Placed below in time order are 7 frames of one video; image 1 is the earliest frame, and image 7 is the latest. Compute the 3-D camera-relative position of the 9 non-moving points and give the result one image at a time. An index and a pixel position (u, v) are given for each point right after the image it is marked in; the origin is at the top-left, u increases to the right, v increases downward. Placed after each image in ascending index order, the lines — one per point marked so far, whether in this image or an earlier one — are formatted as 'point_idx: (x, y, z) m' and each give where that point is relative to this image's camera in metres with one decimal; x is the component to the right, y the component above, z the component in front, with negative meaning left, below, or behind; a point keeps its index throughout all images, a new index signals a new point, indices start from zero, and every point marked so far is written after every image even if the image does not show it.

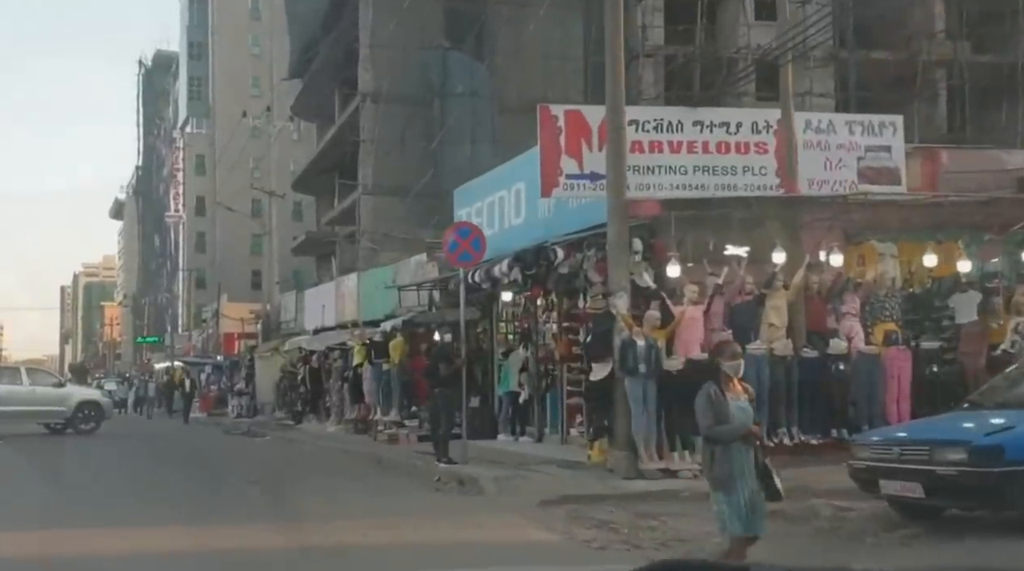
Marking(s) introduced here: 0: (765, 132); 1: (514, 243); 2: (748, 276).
0: (+3.5, +2.1, +16.2) m
1: (0.0, +0.7, +19.5) m
2: (+3.0, +0.1, +15.0) m
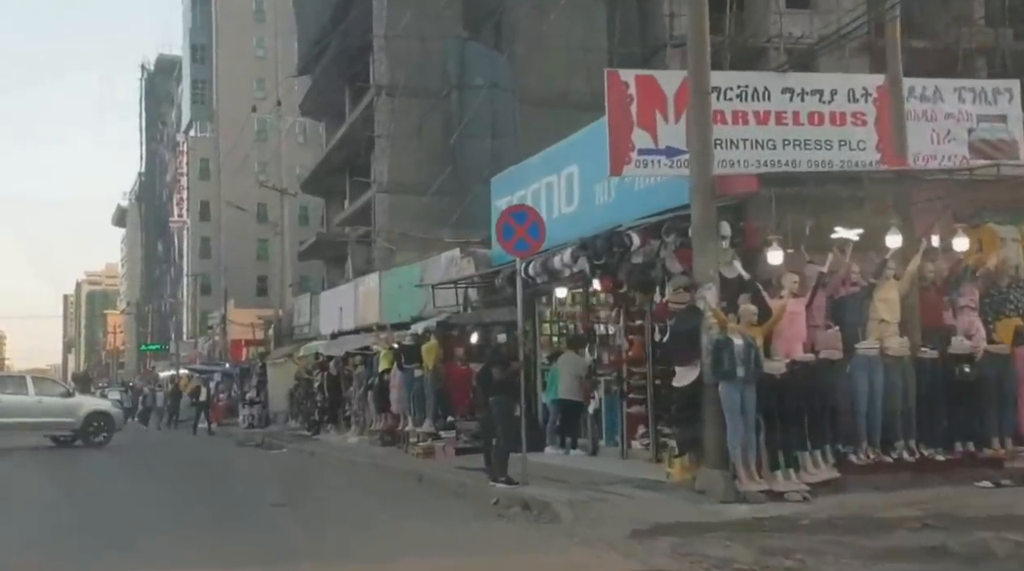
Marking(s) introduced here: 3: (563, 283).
0: (+4.3, +2.2, +14.2) m
1: (+0.8, +0.8, +17.5) m
2: (+3.8, +0.2, +13.0) m
3: (+0.7, 0.0, +15.7) m
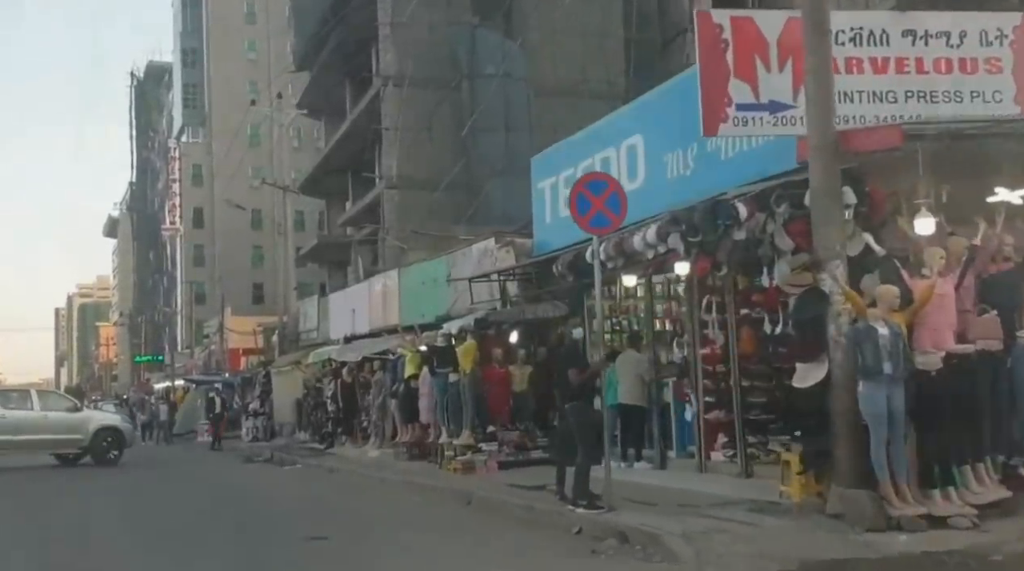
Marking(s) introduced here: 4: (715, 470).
0: (+5.0, +2.5, +11.9) m
1: (+1.5, +0.9, +15.2) m
2: (+4.5, +0.5, +10.7) m
3: (+1.4, +0.2, +13.4) m
4: (+2.5, -2.3, +14.3) m
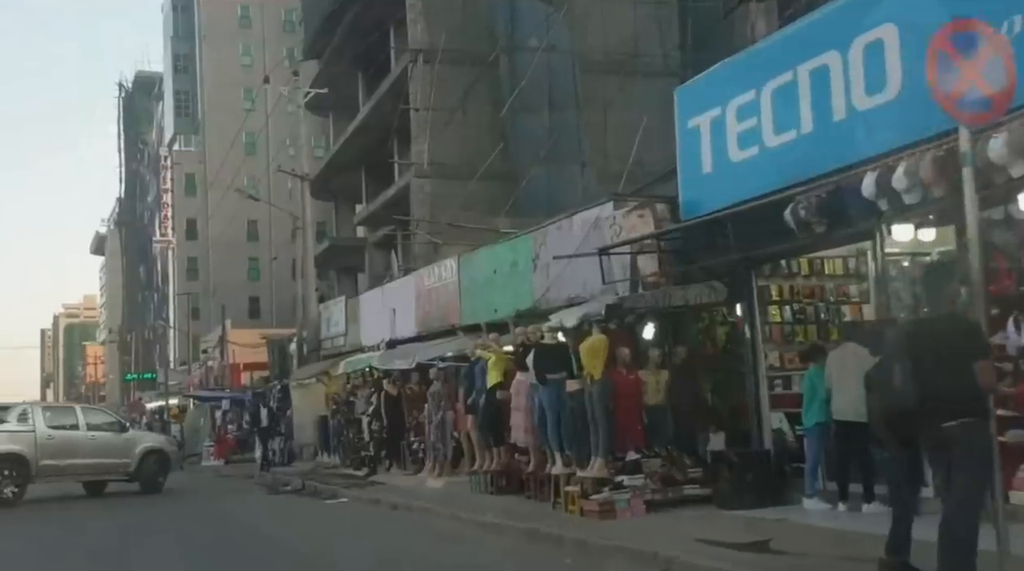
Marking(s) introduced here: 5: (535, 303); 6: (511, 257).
0: (+6.7, +2.9, +7.3) m
1: (+3.2, +1.3, +10.4) m
2: (+6.3, +0.9, +6.0) m
3: (+3.1, +0.6, +8.6) m
4: (+4.2, -1.9, +9.5) m
5: (+0.4, -0.2, +17.5) m
6: (0.0, +0.5, +18.6) m
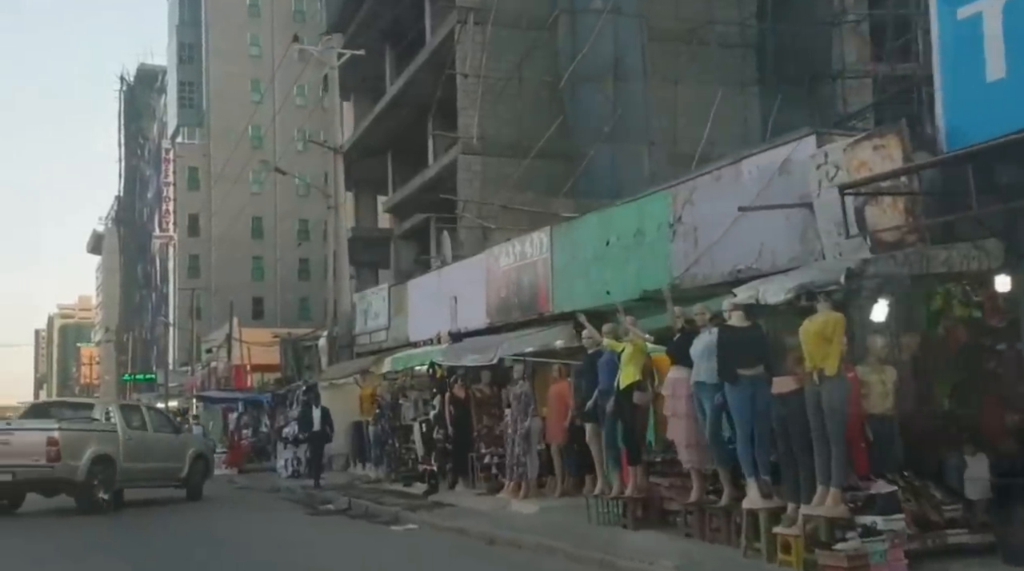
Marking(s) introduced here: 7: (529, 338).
0: (+8.3, +3.2, +3.3) m
1: (+4.7, +1.6, +6.5) m
2: (+7.8, +1.2, +2.0) m
3: (+4.7, +0.9, +4.7) m
4: (+5.7, -1.6, +5.5) m
5: (+1.9, +0.1, +13.5) m
6: (+1.6, +0.8, +14.6) m
7: (+0.2, -0.8, +16.9) m
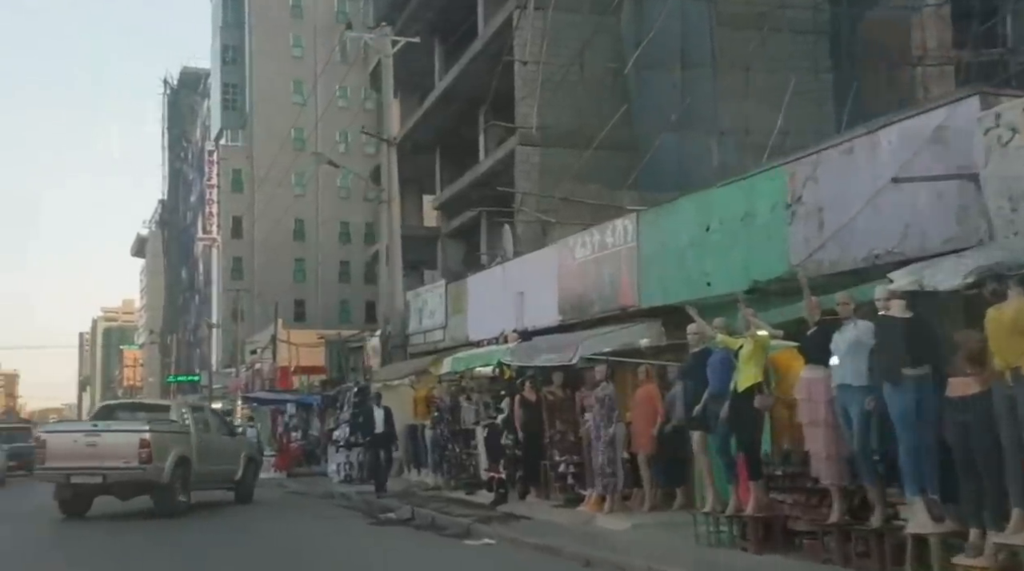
0: (+8.9, +3.3, +1.5) m
1: (+5.5, +1.7, +4.8) m
2: (+8.4, +1.3, +0.3) m
3: (+5.4, +1.1, +3.0) m
4: (+6.4, -1.4, +3.8) m
5: (+2.9, +0.2, +11.9) m
6: (+2.6, +0.9, +13.0) m
7: (+1.3, -0.7, +15.4) m
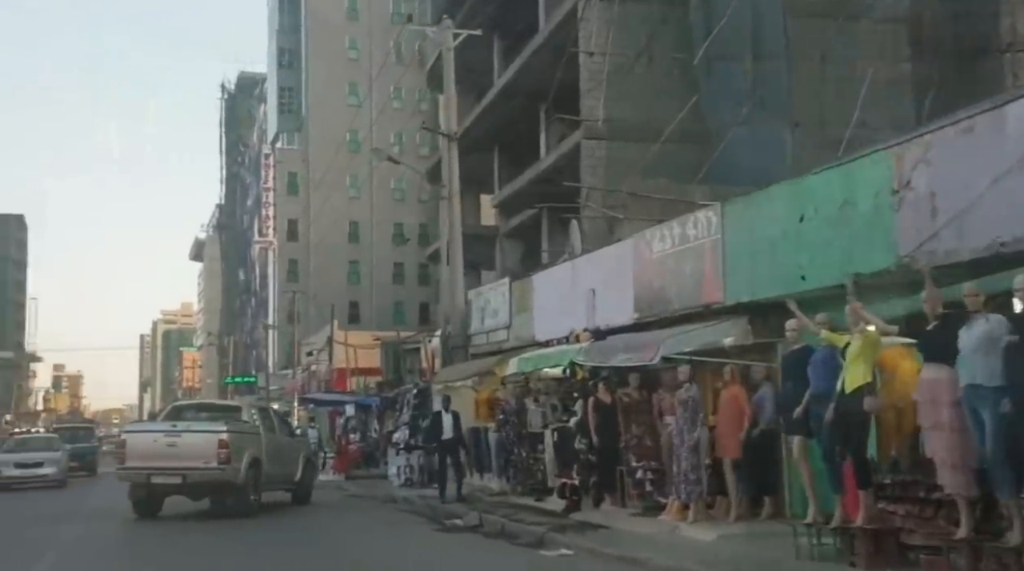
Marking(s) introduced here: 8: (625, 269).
0: (+9.2, +3.4, +0.3) m
1: (+6.0, +1.8, +3.7) m
2: (+8.7, +1.5, -0.9) m
3: (+5.7, +1.1, +1.9) m
4: (+6.9, -1.4, +2.7) m
5: (+3.7, +0.3, +11.0) m
6: (+3.4, +1.0, +12.1) m
7: (+2.2, -0.6, +14.5) m
8: (+1.7, +0.3, +17.7) m
